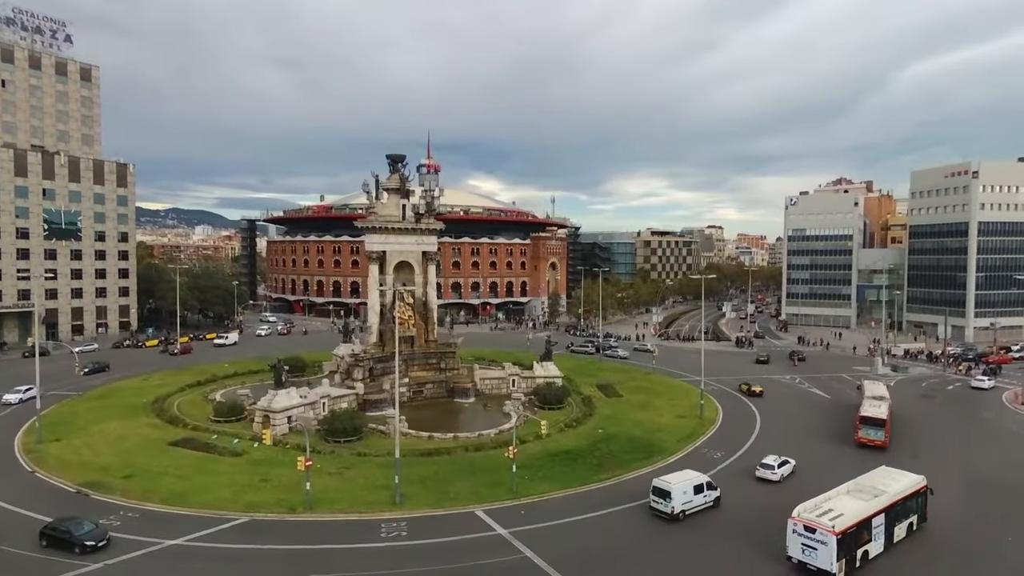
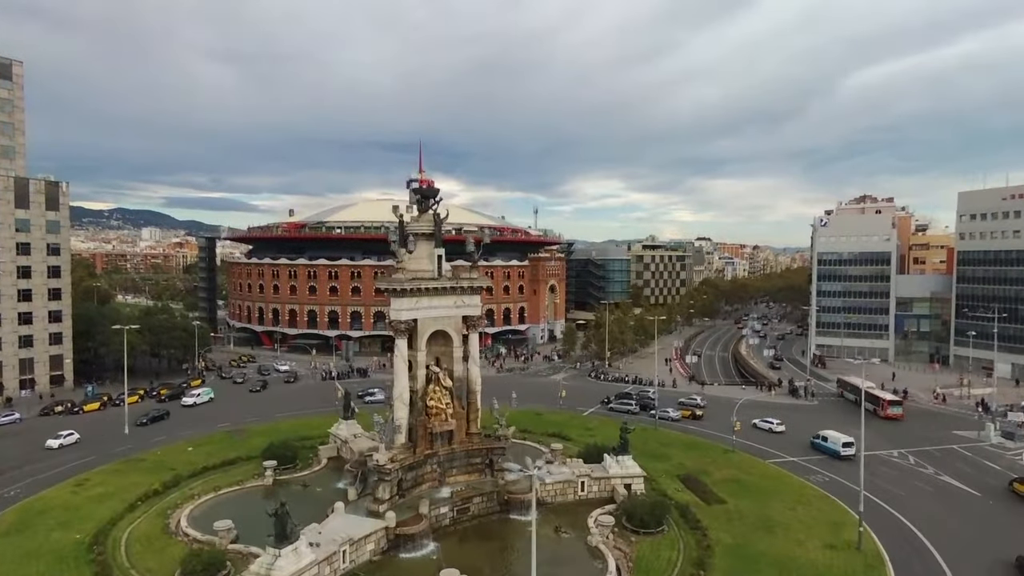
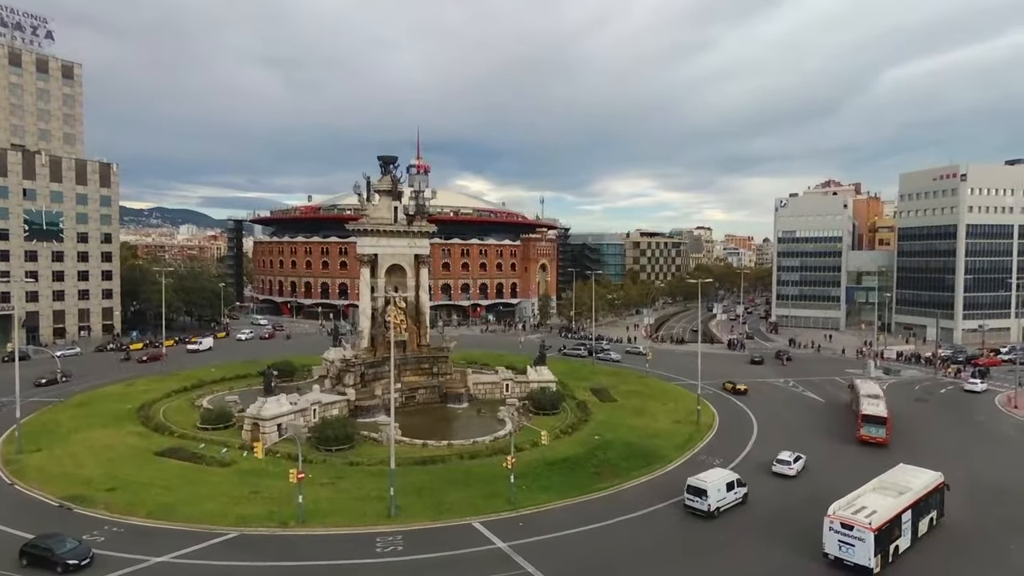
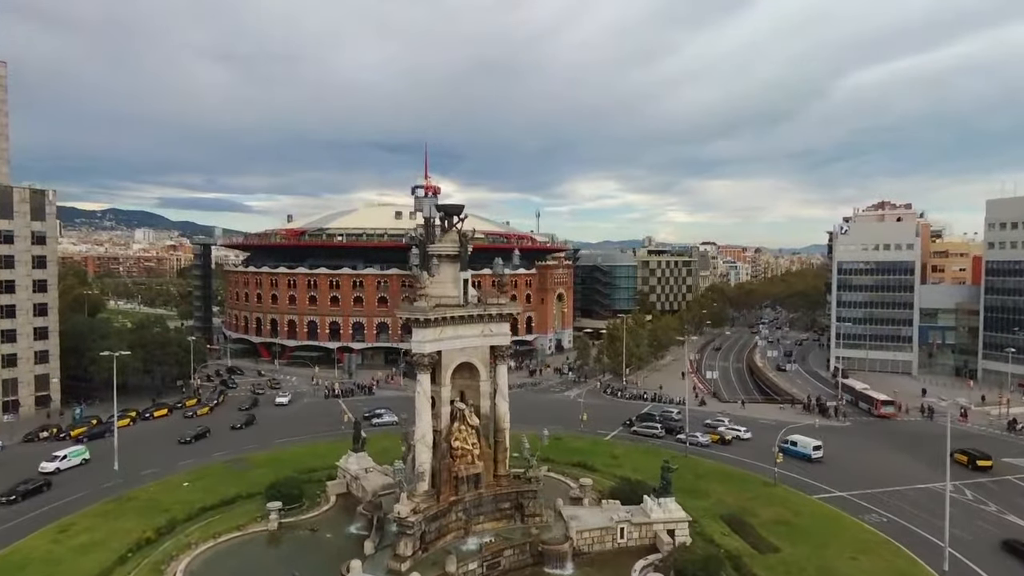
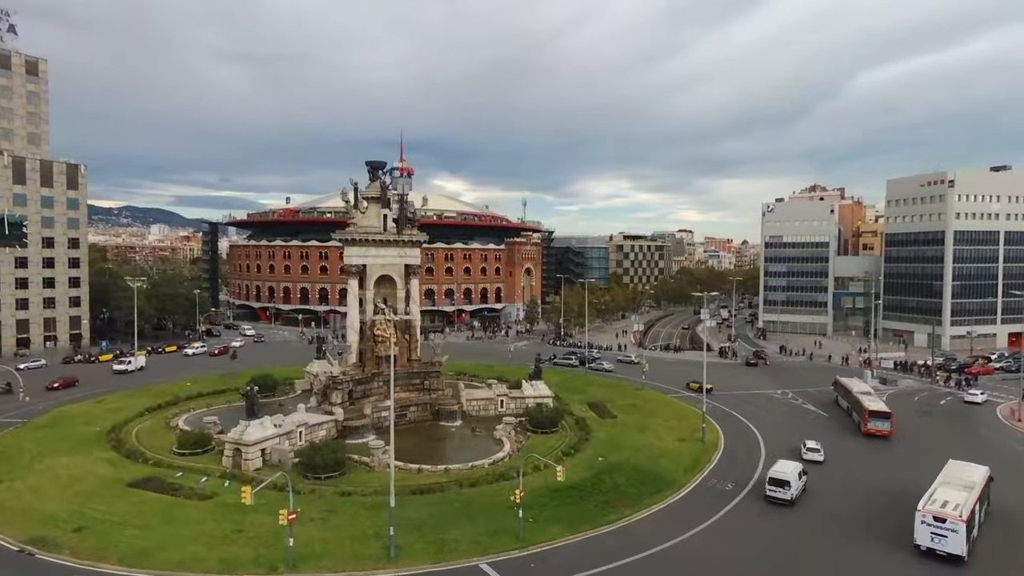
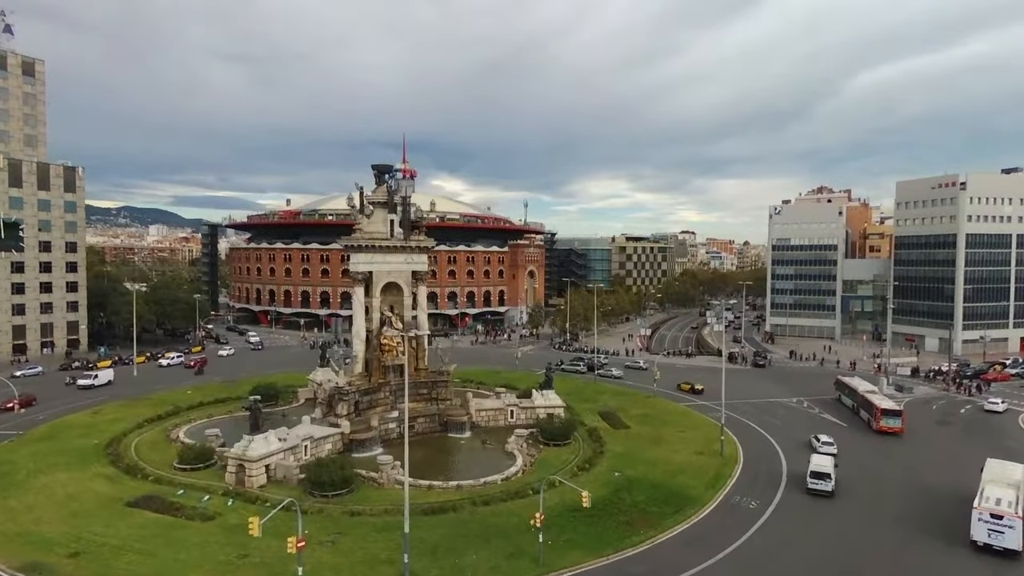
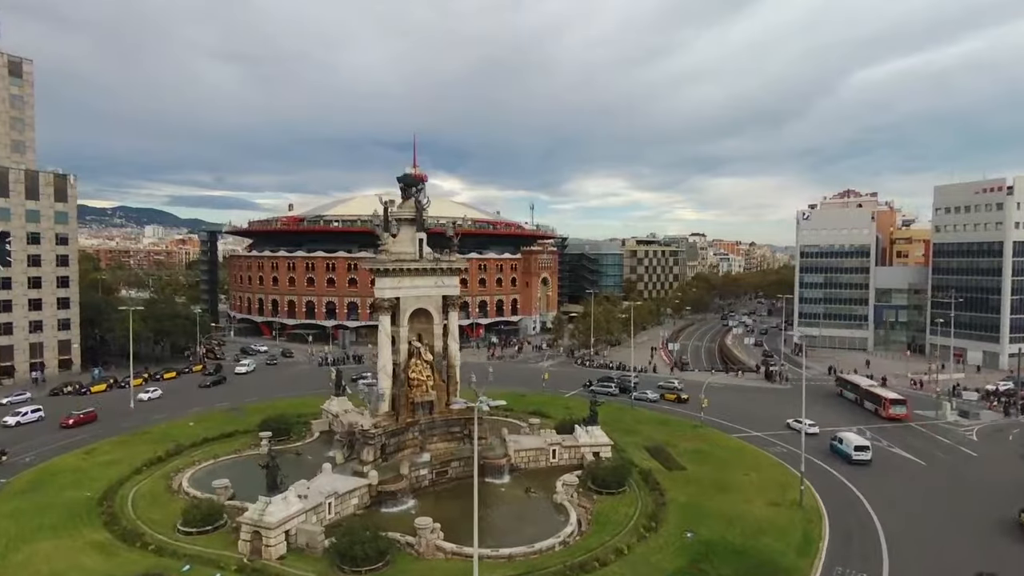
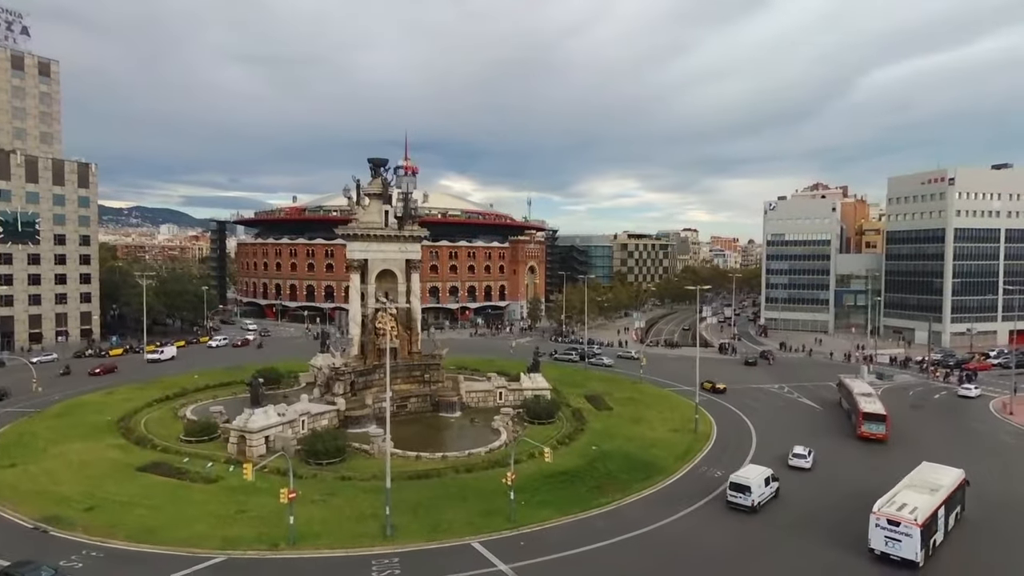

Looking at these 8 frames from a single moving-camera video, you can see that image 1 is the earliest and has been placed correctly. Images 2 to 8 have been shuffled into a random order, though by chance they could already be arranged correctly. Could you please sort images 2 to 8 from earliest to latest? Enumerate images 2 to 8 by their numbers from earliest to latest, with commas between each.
3, 8, 5, 6, 7, 2, 4
